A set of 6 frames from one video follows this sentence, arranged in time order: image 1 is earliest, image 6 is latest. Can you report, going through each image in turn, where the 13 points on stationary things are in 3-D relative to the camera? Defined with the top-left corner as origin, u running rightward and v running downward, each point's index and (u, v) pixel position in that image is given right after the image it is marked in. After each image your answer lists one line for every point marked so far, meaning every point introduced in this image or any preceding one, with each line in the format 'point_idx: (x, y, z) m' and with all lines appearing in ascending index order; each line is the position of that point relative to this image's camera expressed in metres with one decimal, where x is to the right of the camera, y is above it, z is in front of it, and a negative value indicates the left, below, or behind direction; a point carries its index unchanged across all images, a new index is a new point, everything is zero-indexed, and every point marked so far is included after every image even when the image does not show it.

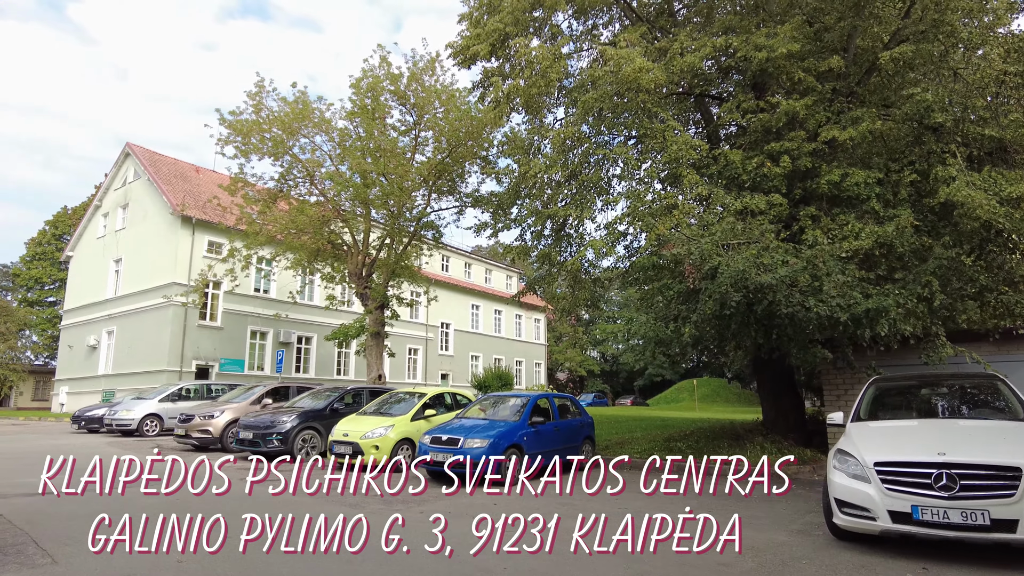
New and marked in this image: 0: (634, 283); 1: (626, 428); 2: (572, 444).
0: (+2.4, +0.1, +13.2) m
1: (+2.7, -3.3, +15.7) m
2: (+1.0, -2.6, +11.1) m
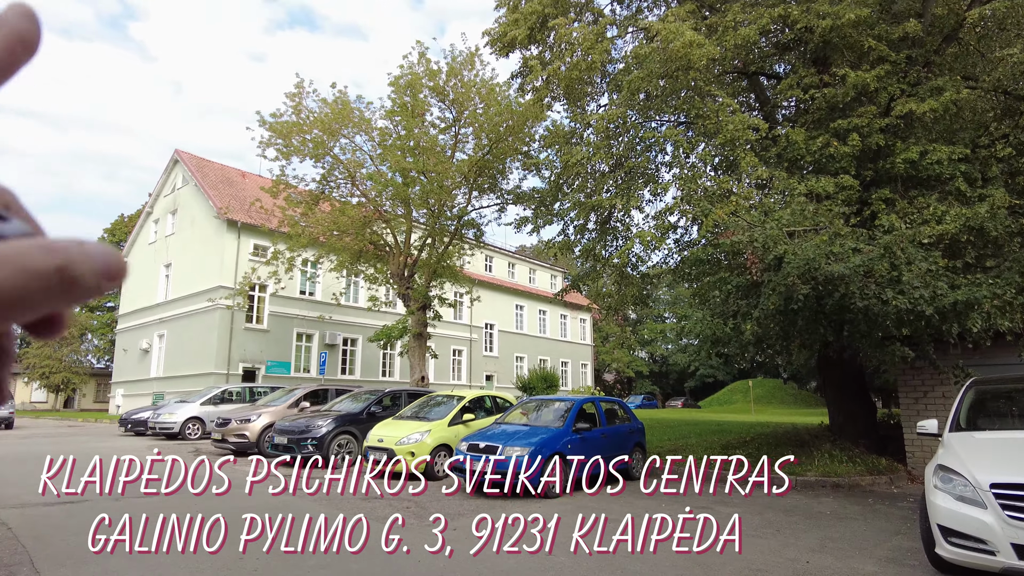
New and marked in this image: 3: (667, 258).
0: (+3.2, +0.2, +12.3) m
1: (+3.7, -3.2, +14.8) m
2: (+1.7, -2.6, +10.3) m
3: (+2.8, +0.5, +11.9) m
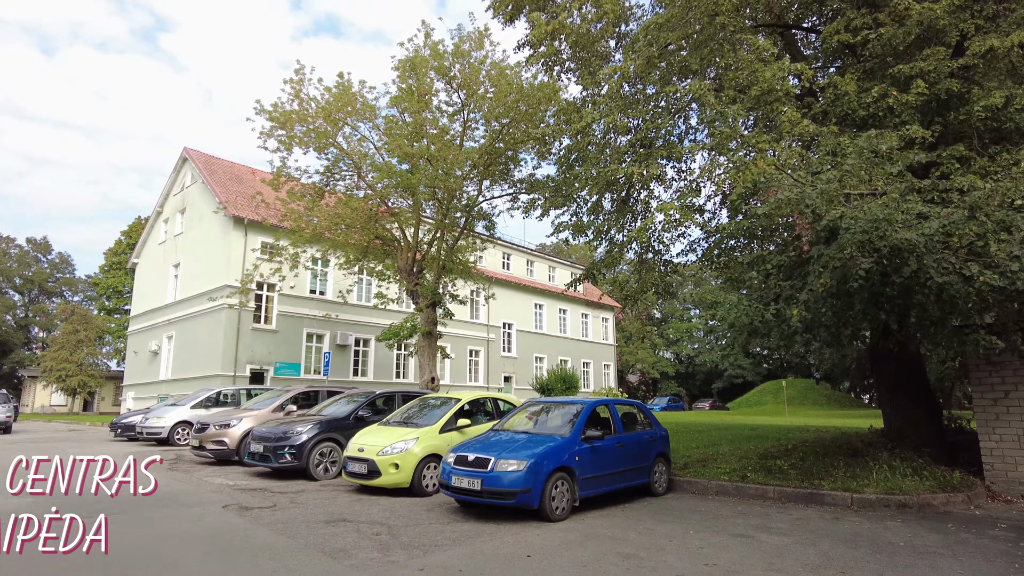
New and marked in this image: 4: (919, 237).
0: (+3.3, +0.4, +10.7) m
1: (+3.9, -3.0, +13.1) m
2: (+1.7, -2.3, +8.8) m
3: (+2.8, +0.8, +10.3) m
4: (+3.9, +0.5, +6.4) m
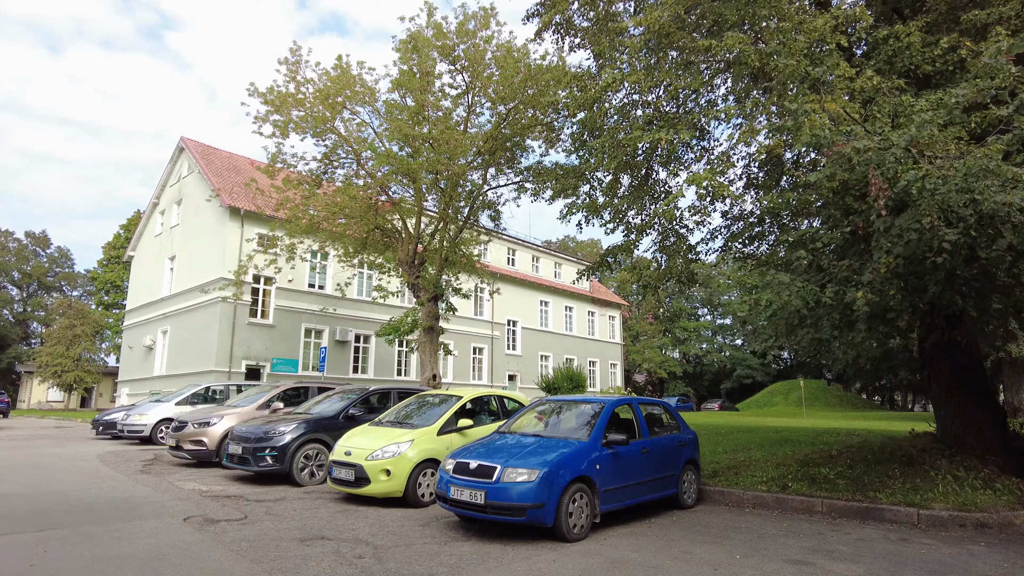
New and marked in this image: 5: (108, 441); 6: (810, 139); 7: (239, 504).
0: (+3.4, +0.6, +9.5) m
1: (+4.0, -2.8, +12.0) m
2: (+1.8, -2.1, +7.6) m
3: (+2.9, +1.0, +9.2) m
4: (+4.0, +0.7, +5.2) m
5: (-10.3, -3.9, +17.0) m
6: (+3.0, +1.5, +6.7) m
7: (-3.1, -2.5, +7.7) m
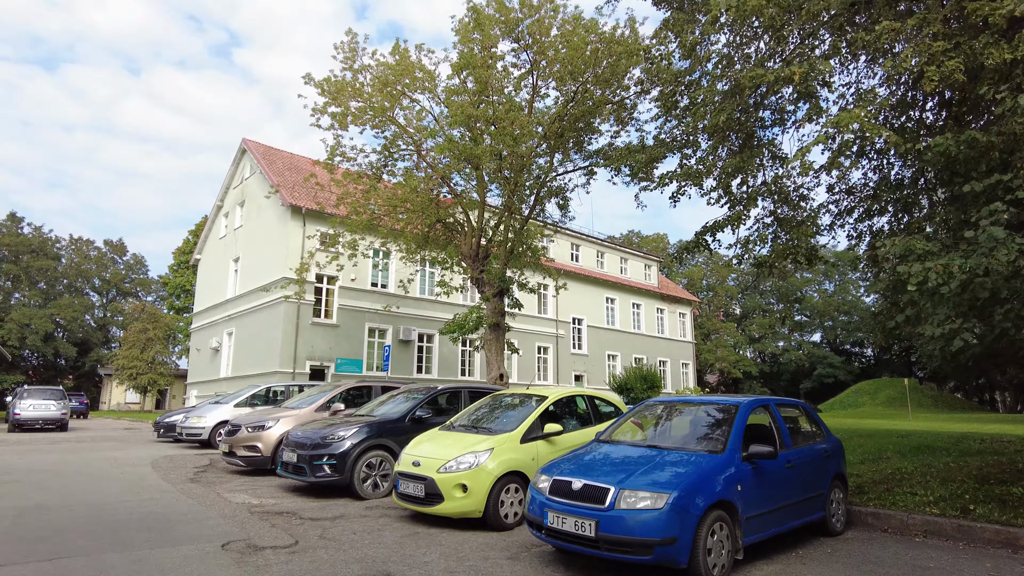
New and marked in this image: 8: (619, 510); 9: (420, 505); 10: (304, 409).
0: (+4.5, +0.9, +7.8) m
1: (+5.3, -2.5, +10.2) m
2: (+2.8, -1.9, +6.0) m
3: (+4.0, +1.3, +7.5) m
4: (+4.7, +1.0, +3.5) m
5: (-8.5, -3.8, +16.4) m
6: (+3.8, +1.7, +5.0) m
7: (-2.2, -2.3, +6.5) m
8: (+0.7, -1.5, +4.6) m
9: (-0.9, -2.1, +6.5) m
10: (-3.4, -2.0, +11.0) m
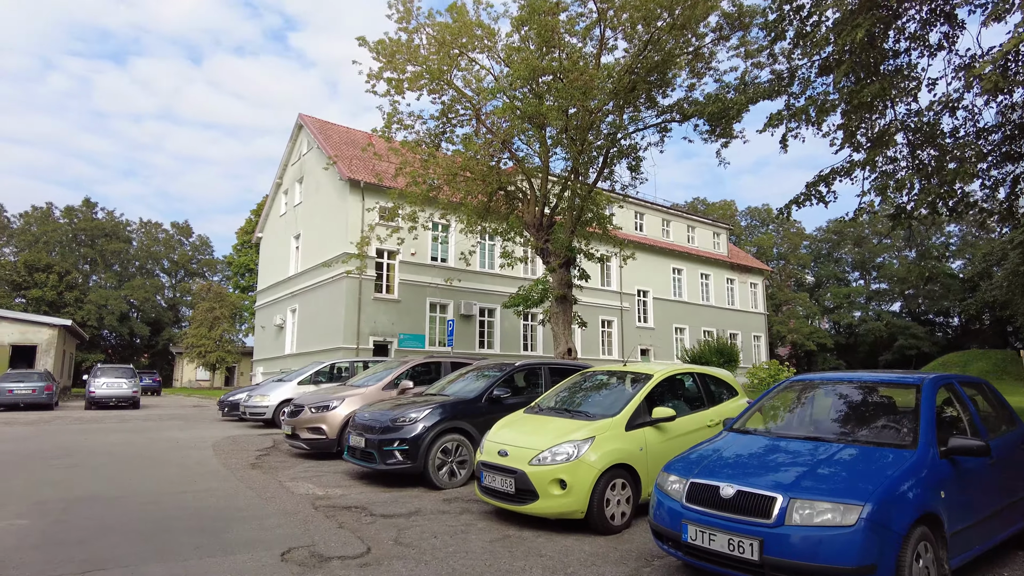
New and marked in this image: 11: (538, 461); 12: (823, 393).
0: (+5.4, +1.4, +6.2) m
1: (+6.5, -1.9, +8.6) m
2: (+3.6, -1.5, +4.7) m
3: (+4.9, +1.7, +6.0) m
4: (+5.3, +1.3, +1.9) m
5: (-6.7, -3.2, +16.0) m
6: (+4.4, +2.1, +3.5) m
7: (-1.3, -2.0, +5.6) m
8: (+1.4, -1.2, +3.4) m
9: (0.0, -1.8, +5.5) m
10: (-2.2, -1.5, +10.2) m
11: (+0.2, -1.4, +5.5) m
12: (+2.3, -0.8, +4.9) m
